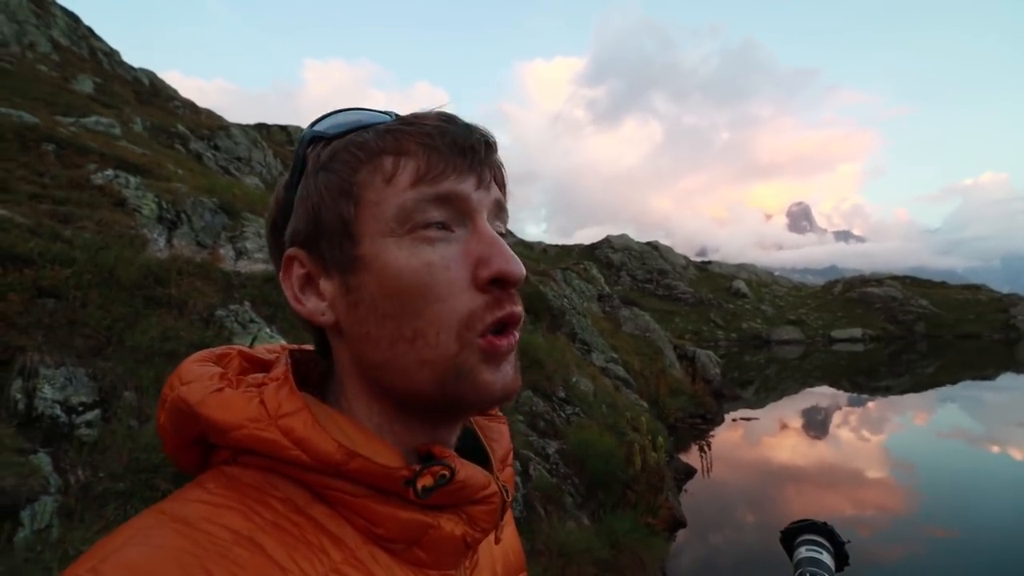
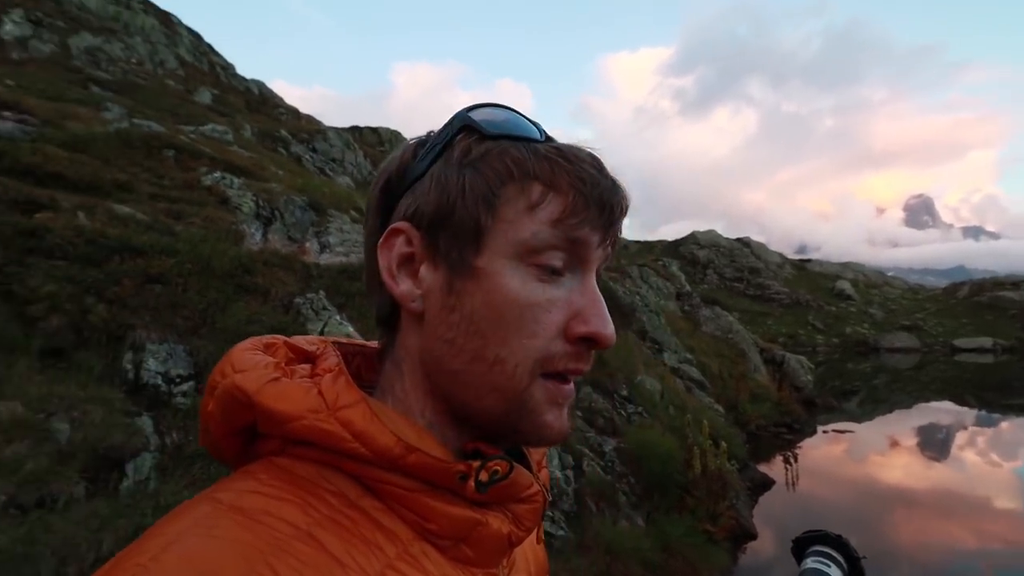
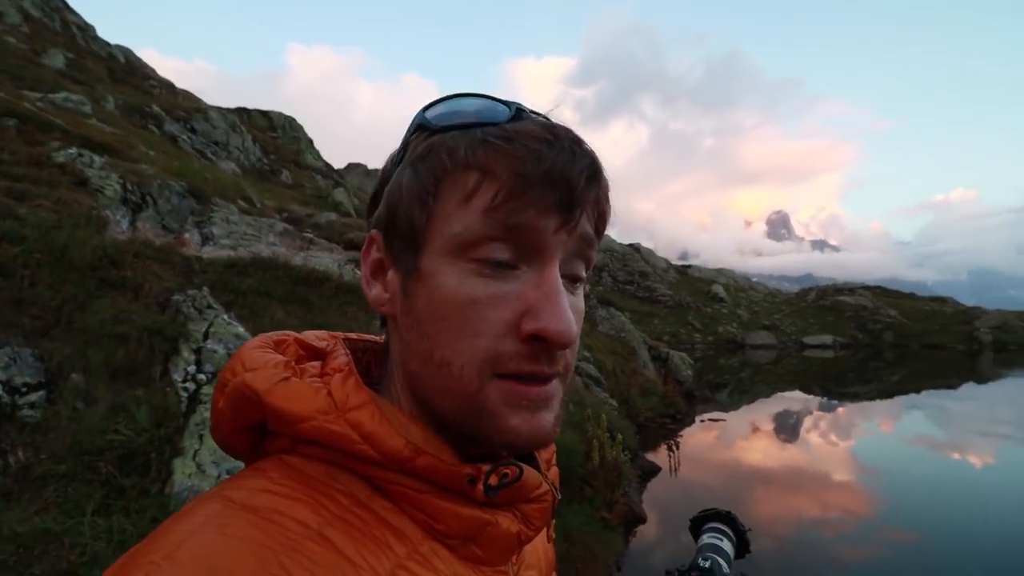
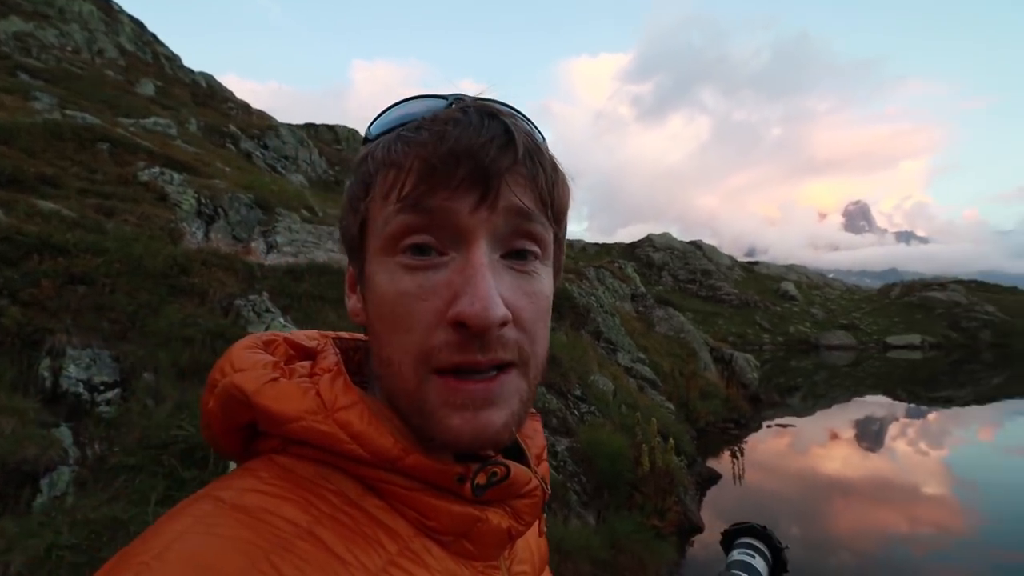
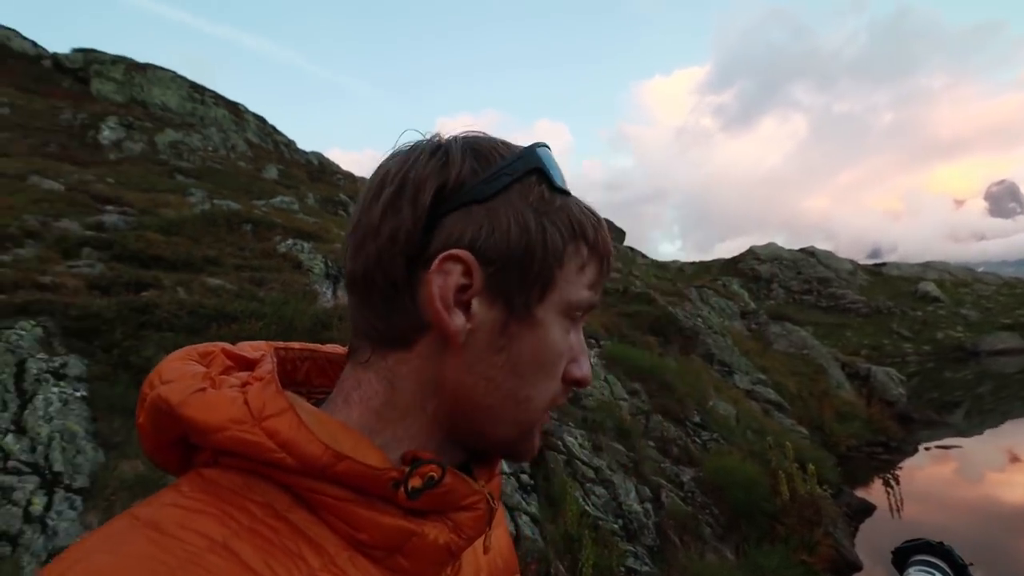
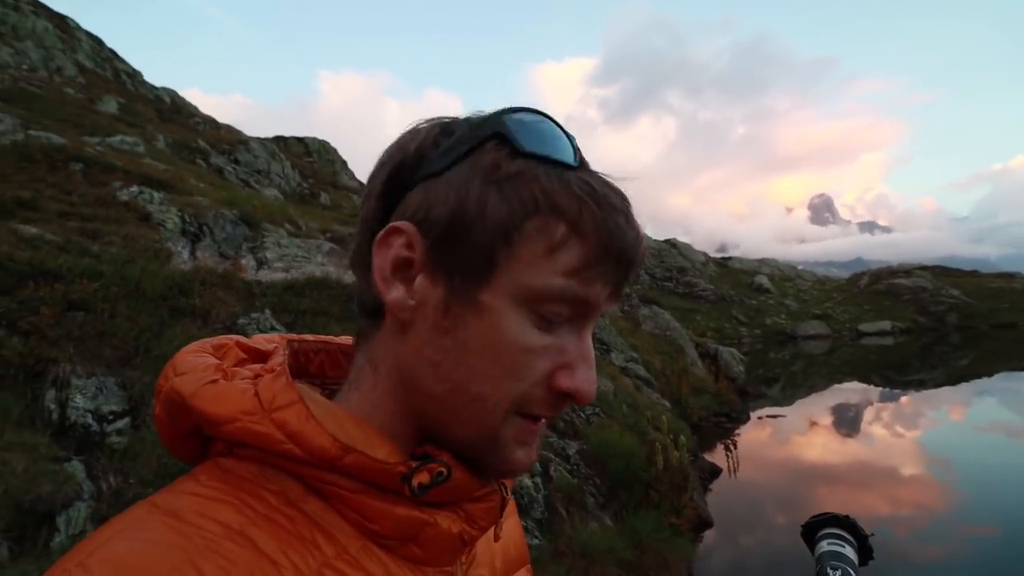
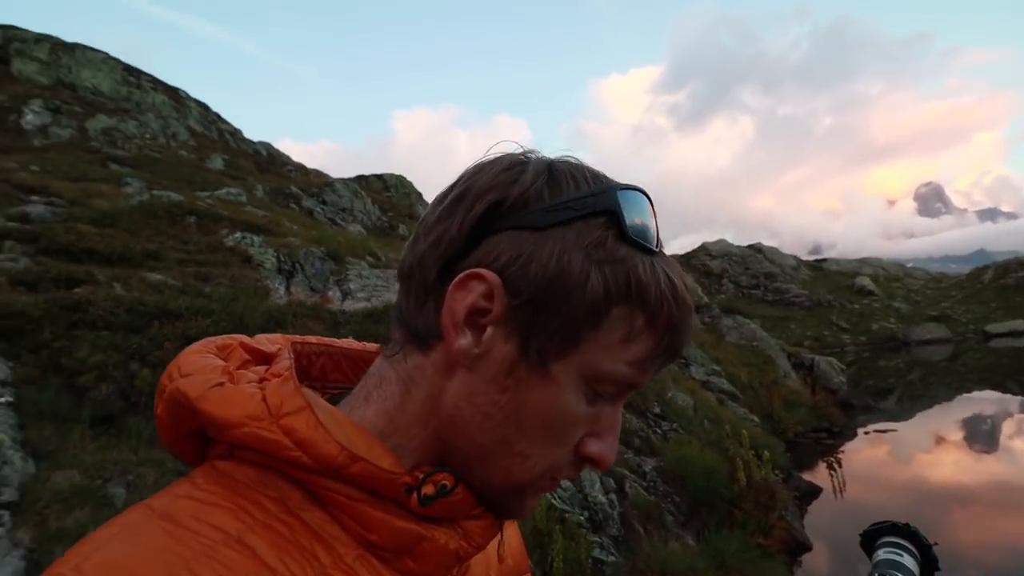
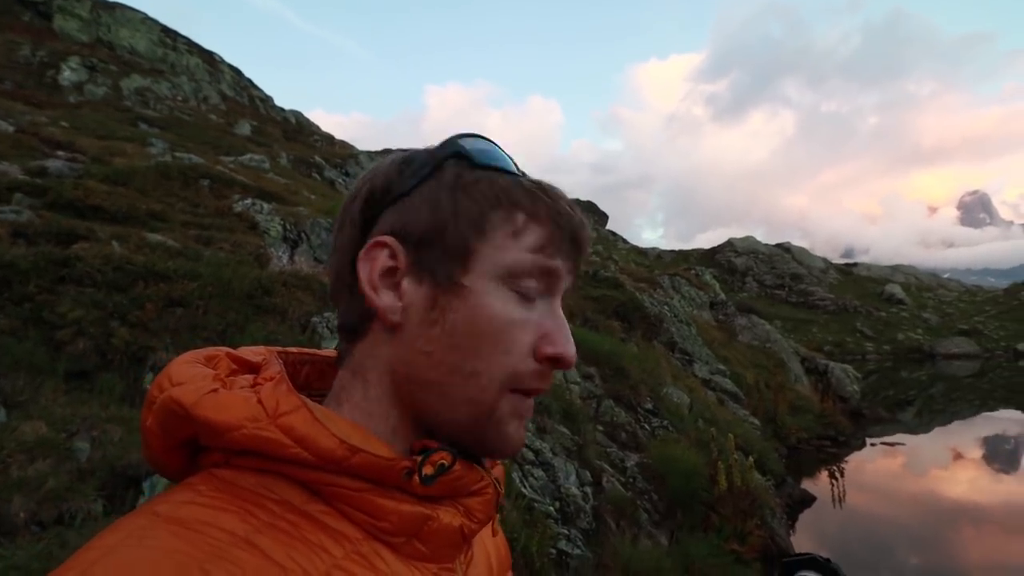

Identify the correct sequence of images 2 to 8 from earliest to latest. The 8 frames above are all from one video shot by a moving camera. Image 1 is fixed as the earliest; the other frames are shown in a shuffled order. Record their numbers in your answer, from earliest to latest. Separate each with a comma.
6, 7, 5, 8, 4, 3, 2
